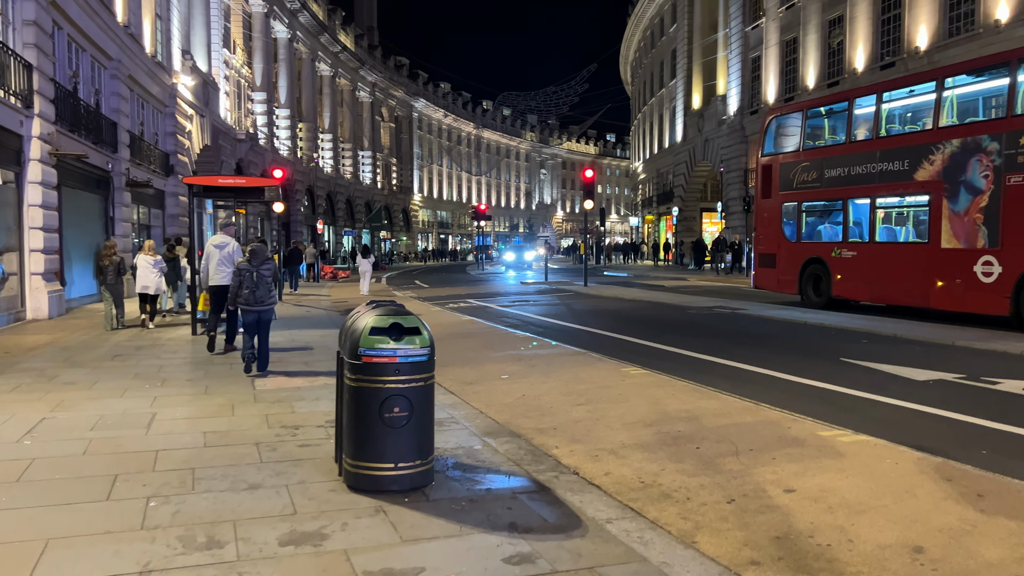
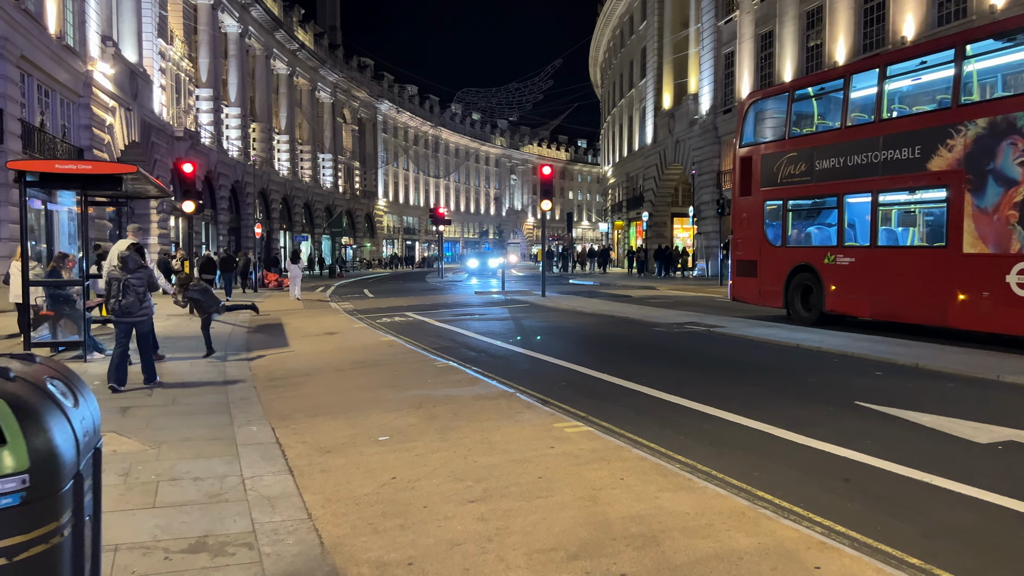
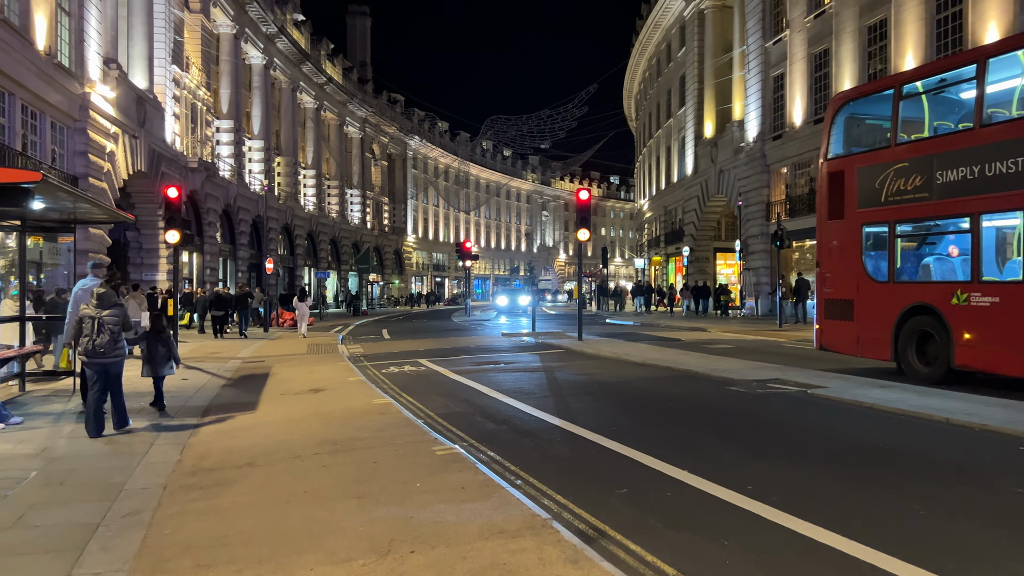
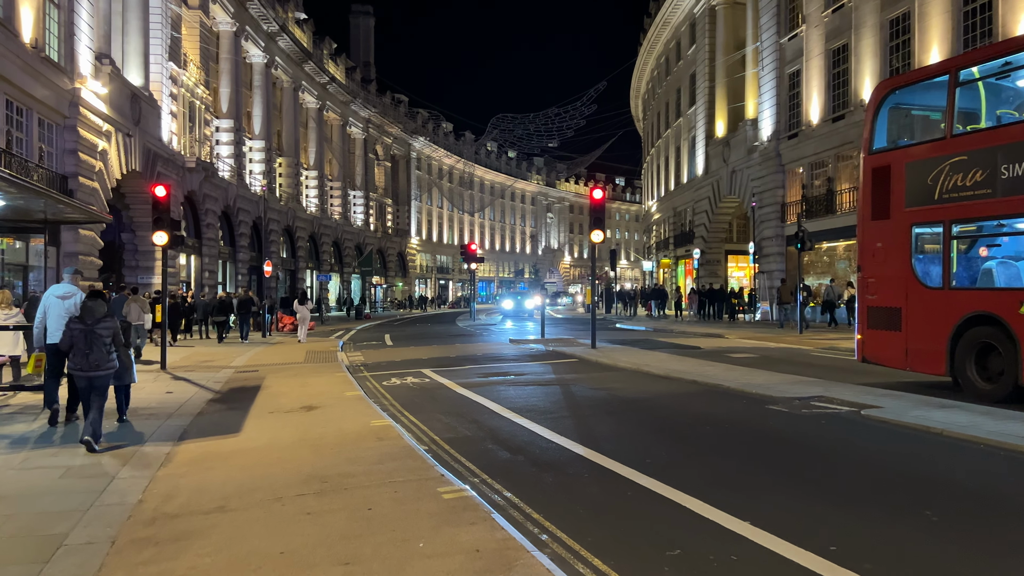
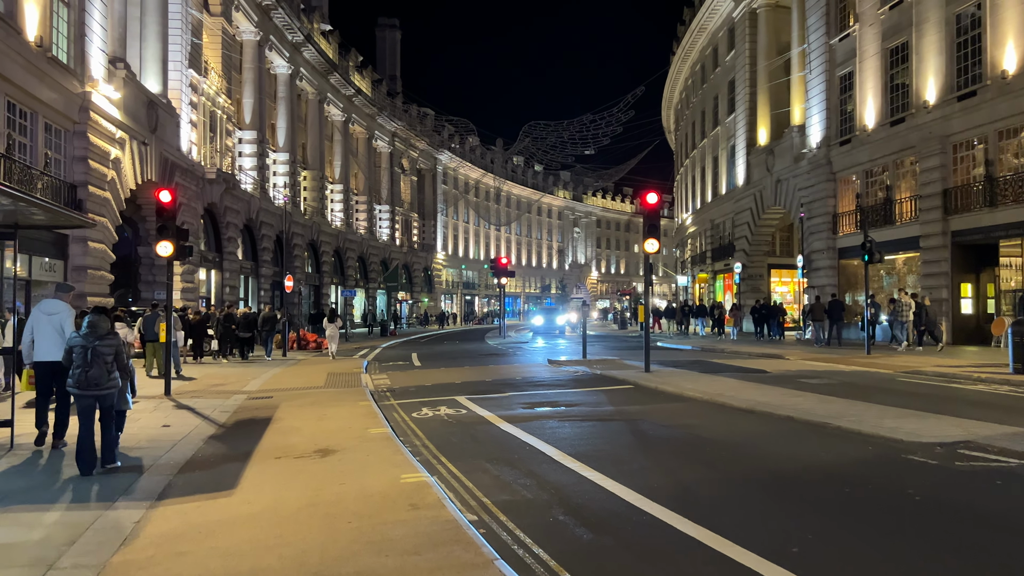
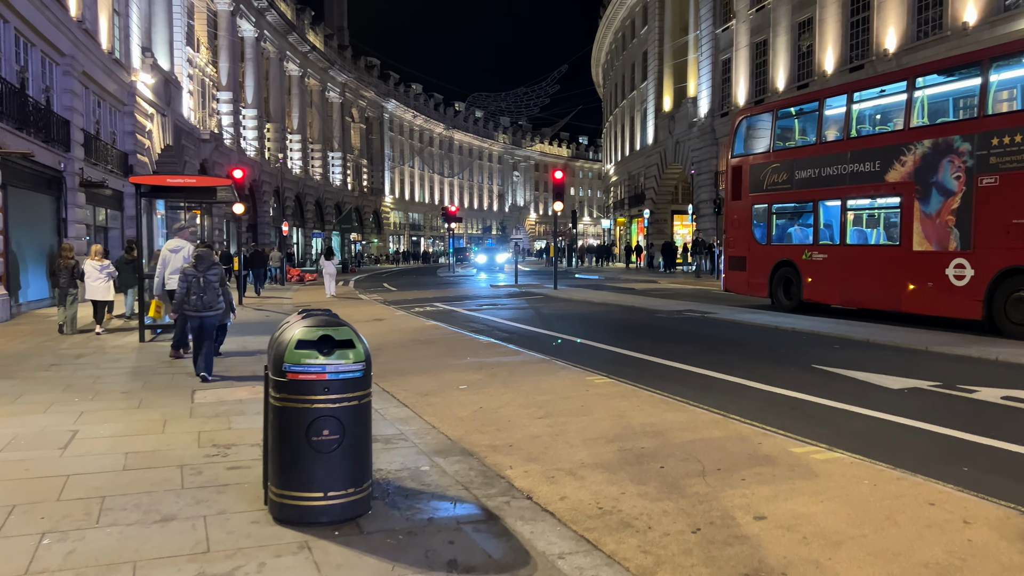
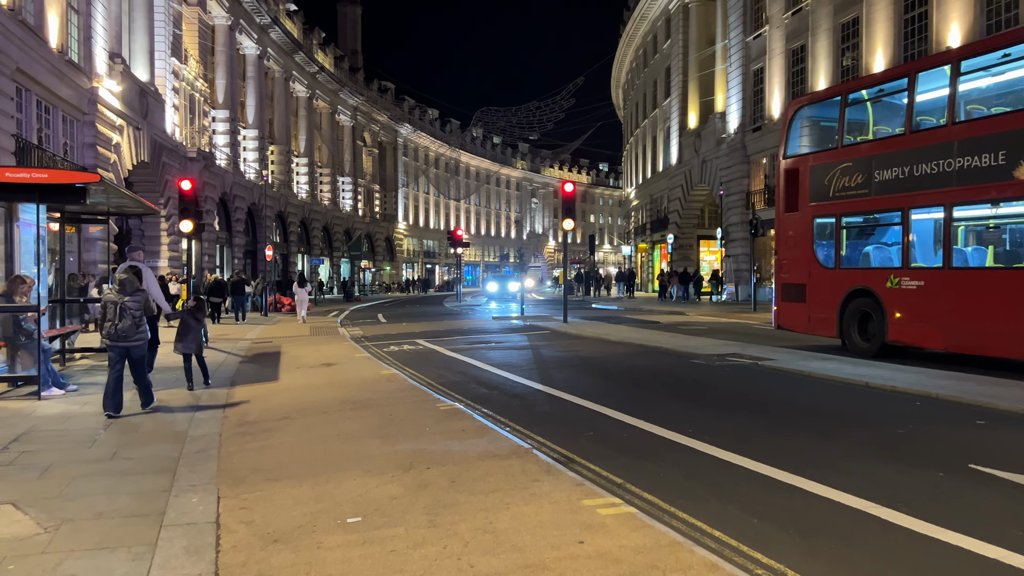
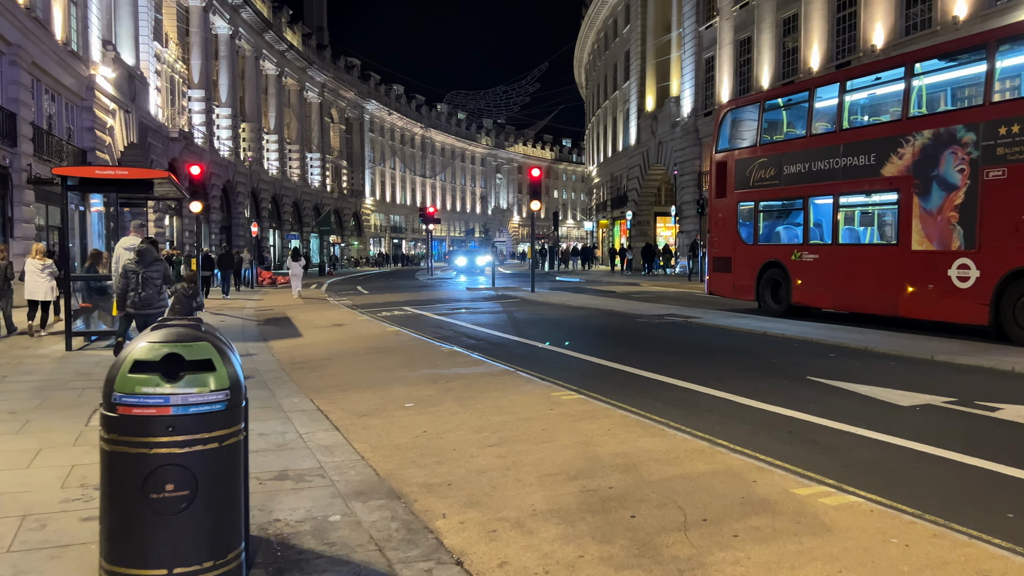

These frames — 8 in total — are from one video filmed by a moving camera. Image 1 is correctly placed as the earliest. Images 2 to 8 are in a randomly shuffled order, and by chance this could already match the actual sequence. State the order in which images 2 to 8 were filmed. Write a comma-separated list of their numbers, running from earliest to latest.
6, 8, 2, 7, 3, 4, 5
